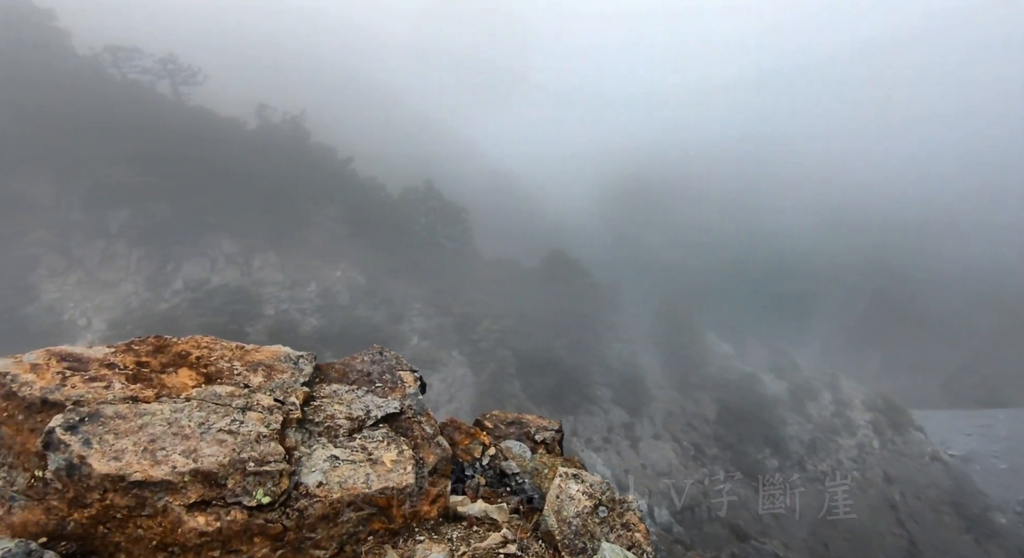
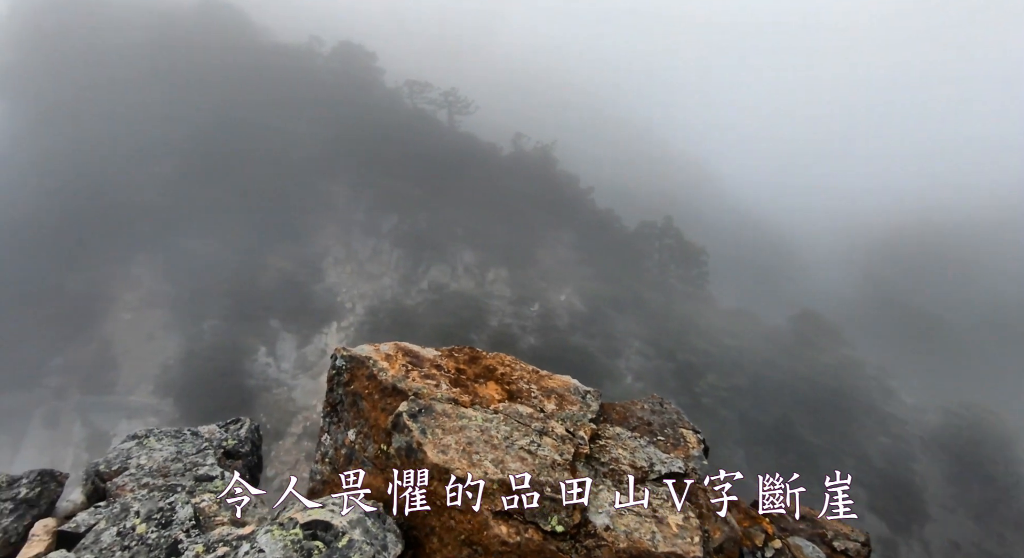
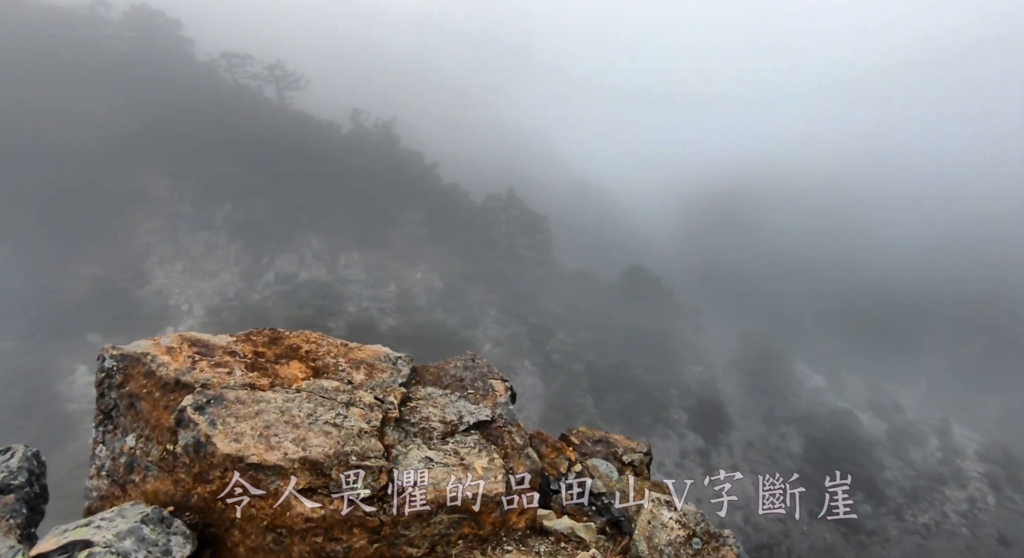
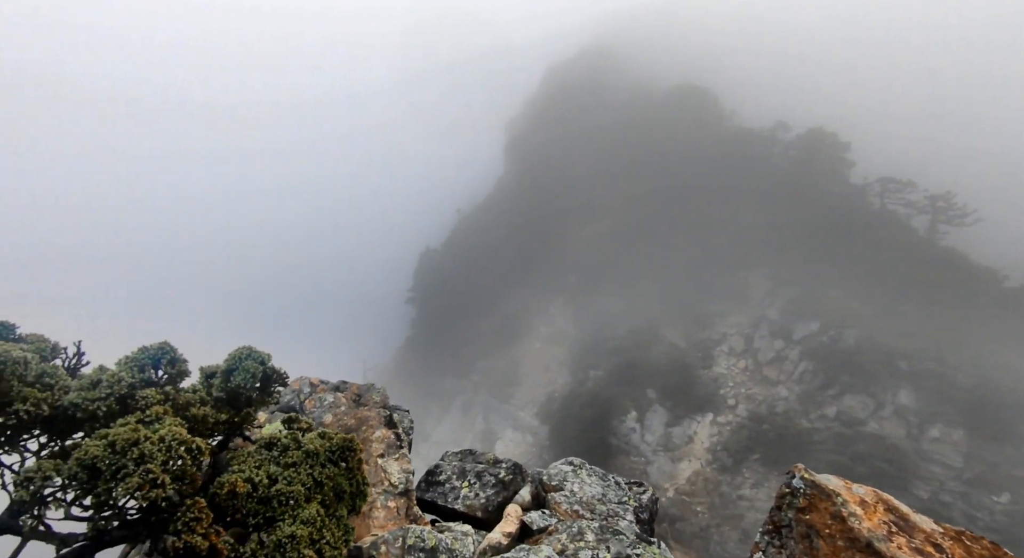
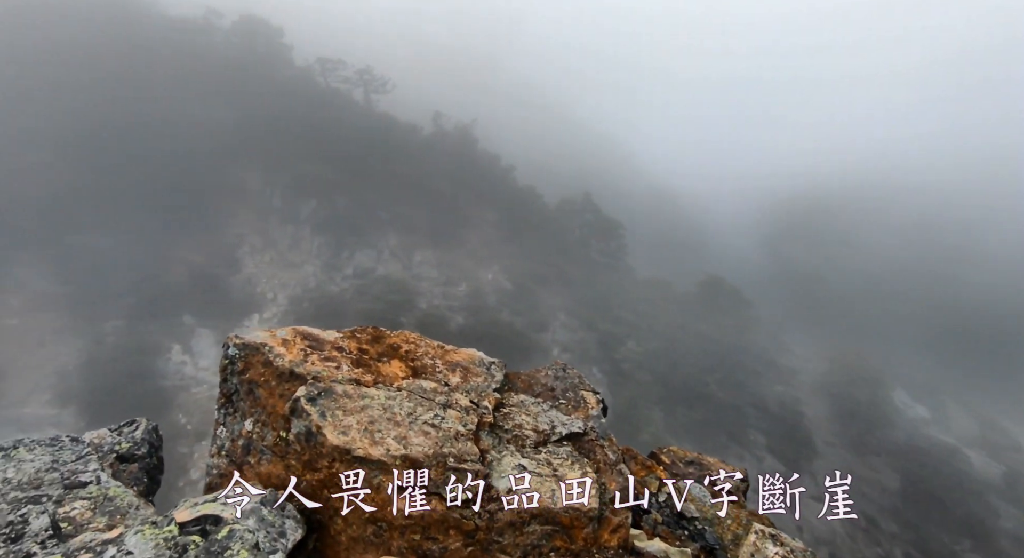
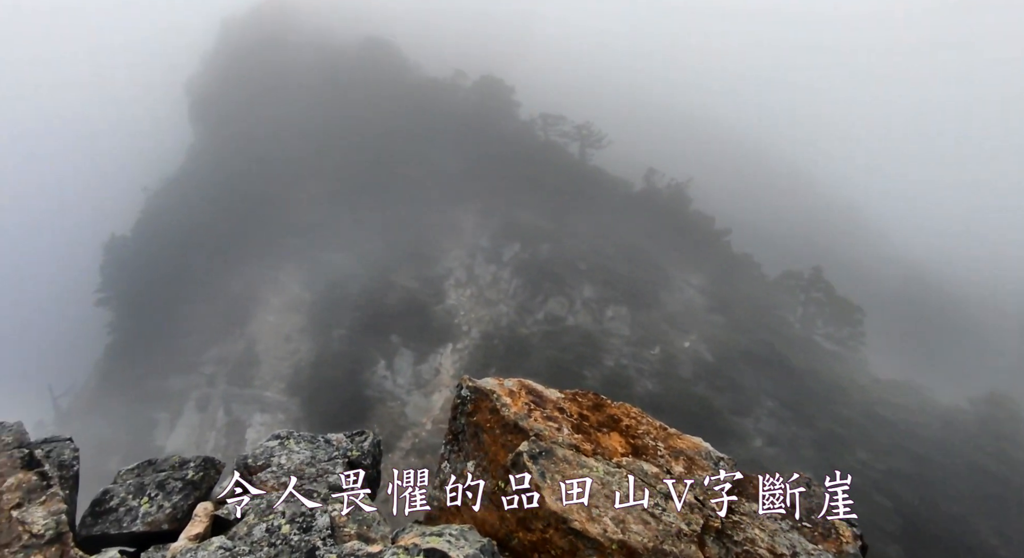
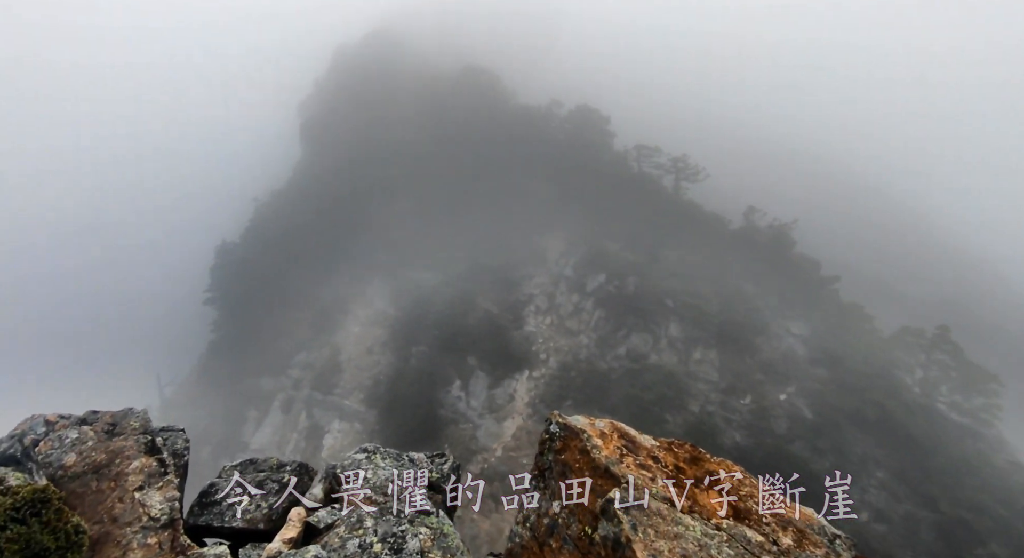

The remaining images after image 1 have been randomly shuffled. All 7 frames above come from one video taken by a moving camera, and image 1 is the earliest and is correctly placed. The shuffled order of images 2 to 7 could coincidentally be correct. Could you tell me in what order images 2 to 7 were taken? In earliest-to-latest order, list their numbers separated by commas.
3, 5, 2, 6, 7, 4
